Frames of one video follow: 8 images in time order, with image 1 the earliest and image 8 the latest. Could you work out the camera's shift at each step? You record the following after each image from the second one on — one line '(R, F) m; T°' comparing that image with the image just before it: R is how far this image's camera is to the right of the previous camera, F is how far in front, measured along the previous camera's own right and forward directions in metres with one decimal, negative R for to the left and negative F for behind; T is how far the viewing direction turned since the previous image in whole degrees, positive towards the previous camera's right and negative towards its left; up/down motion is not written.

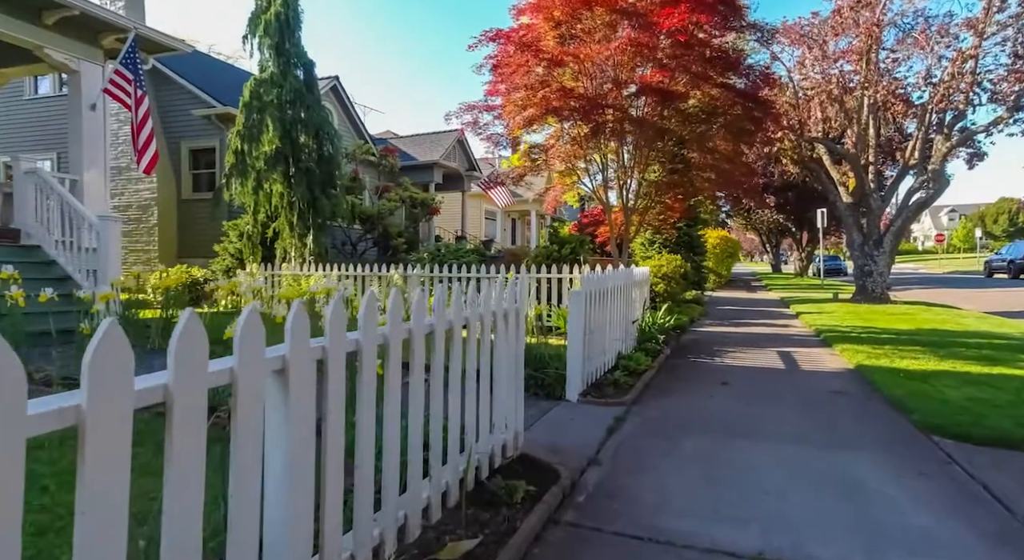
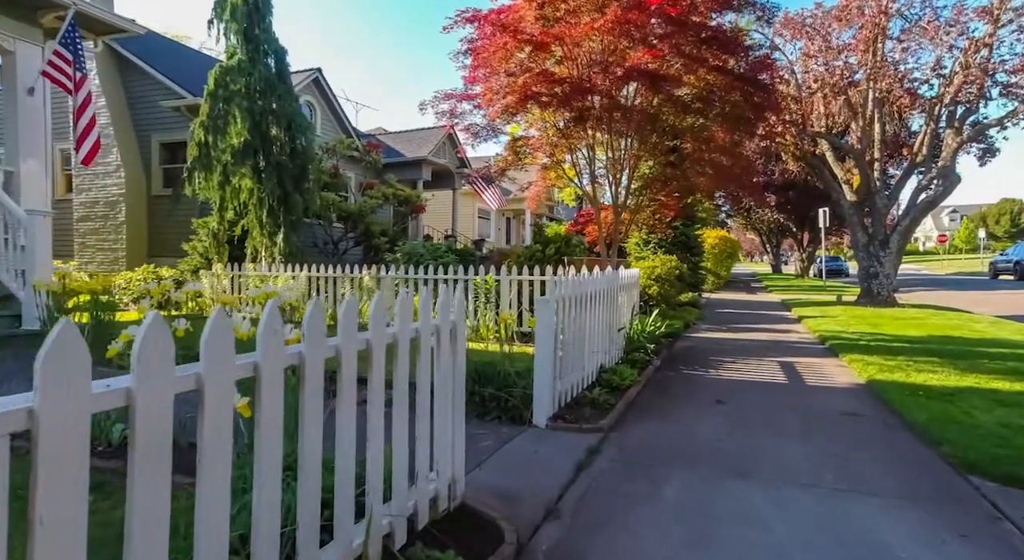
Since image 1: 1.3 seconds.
(+0.3, +0.8) m; 0°
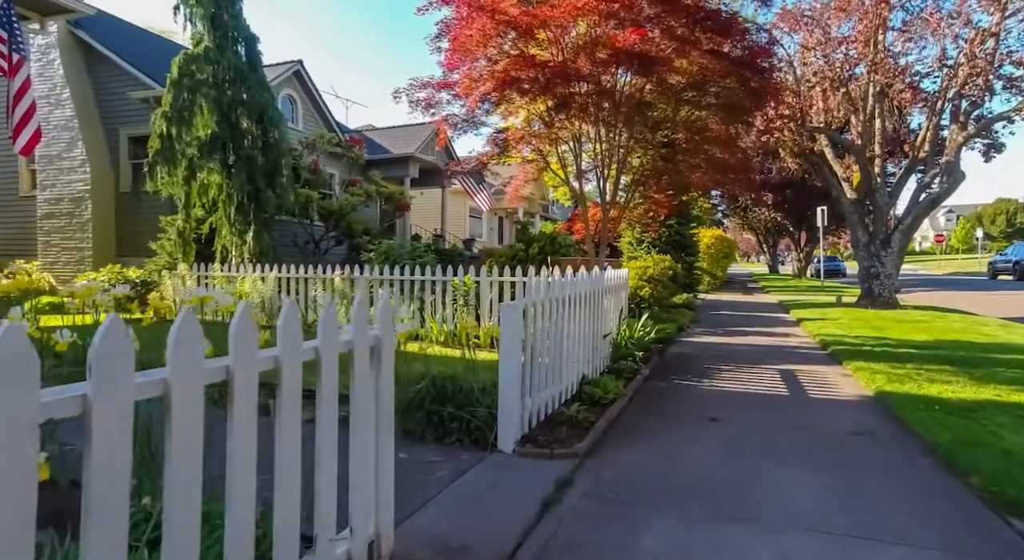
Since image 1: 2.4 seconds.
(+0.2, +0.7) m; 0°
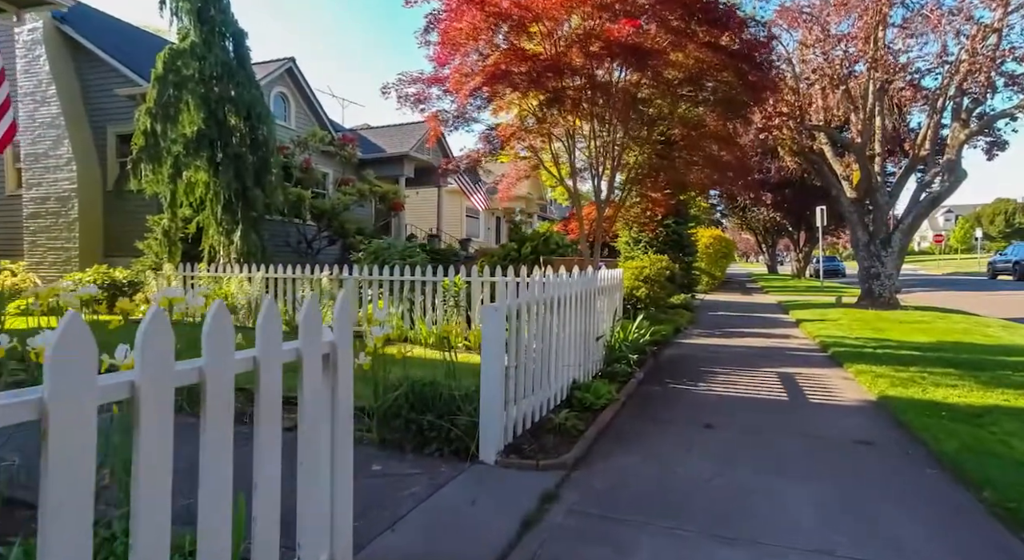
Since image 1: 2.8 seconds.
(+0.1, +0.3) m; 0°
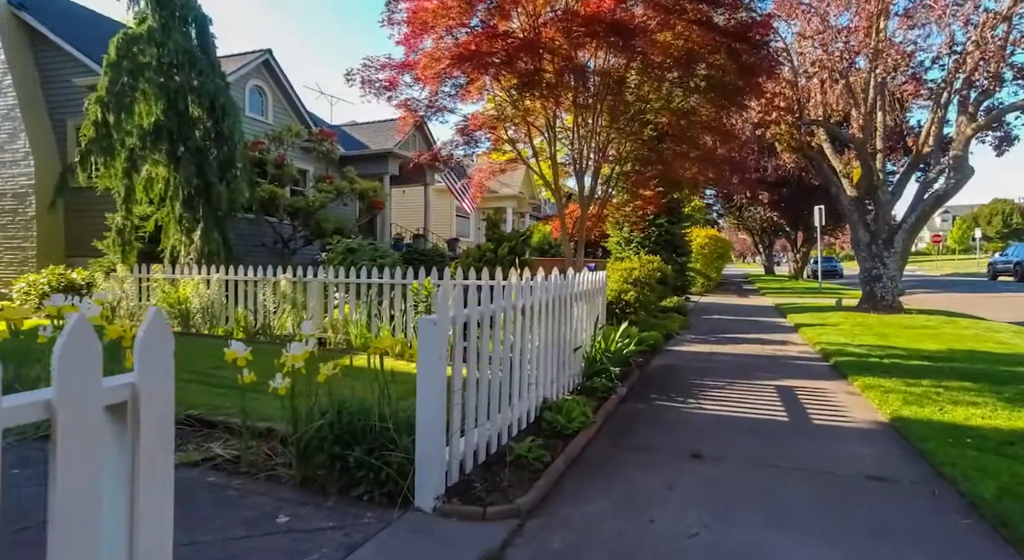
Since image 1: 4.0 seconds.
(+0.3, +0.7) m; 0°
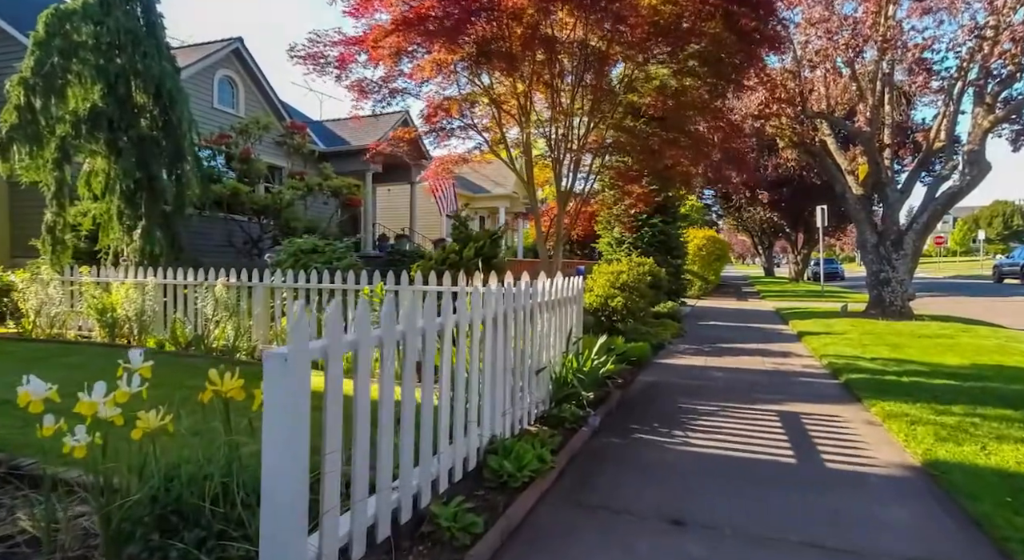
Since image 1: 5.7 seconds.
(+0.4, +1.1) m; 0°
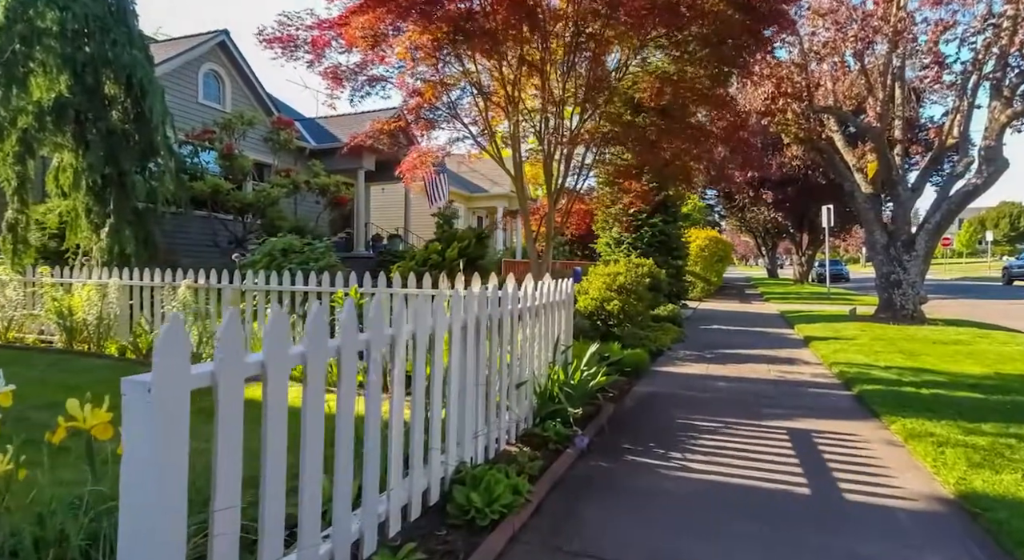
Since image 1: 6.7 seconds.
(+0.2, +0.6) m; 0°
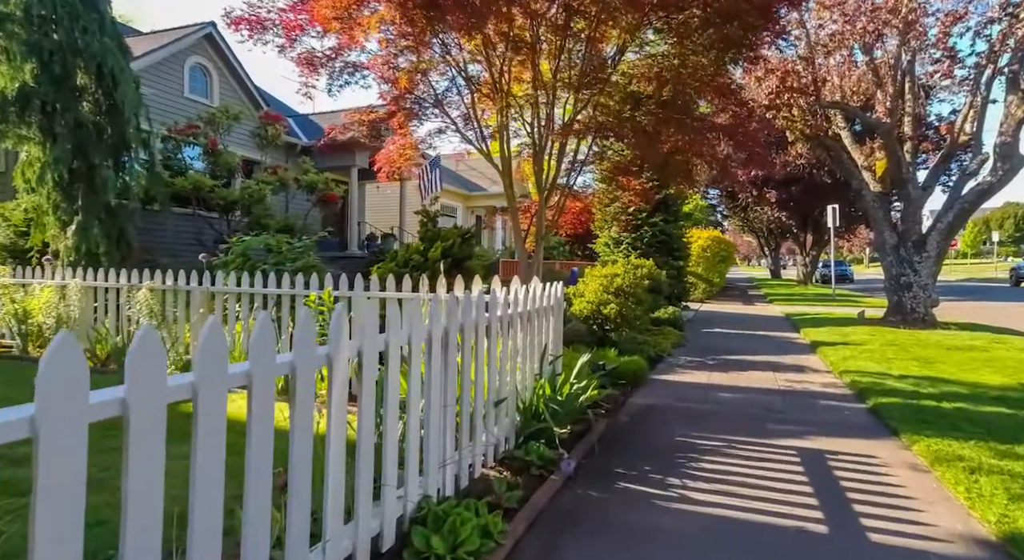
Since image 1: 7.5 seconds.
(+0.2, +0.5) m; 0°
